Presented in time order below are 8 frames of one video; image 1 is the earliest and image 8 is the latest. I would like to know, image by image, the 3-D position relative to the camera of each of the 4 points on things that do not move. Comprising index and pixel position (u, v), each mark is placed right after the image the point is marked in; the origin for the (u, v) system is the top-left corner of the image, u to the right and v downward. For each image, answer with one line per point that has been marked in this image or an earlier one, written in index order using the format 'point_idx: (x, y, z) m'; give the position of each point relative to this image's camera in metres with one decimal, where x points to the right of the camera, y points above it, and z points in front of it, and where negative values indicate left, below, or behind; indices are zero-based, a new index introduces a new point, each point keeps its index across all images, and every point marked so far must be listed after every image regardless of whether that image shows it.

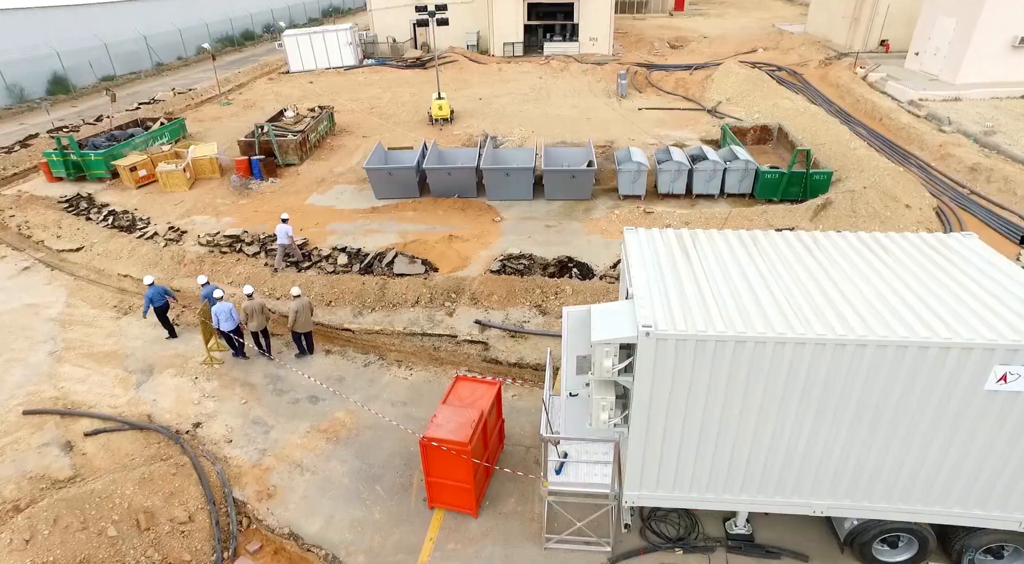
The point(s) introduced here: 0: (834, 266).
0: (+3.5, +0.2, +6.1) m
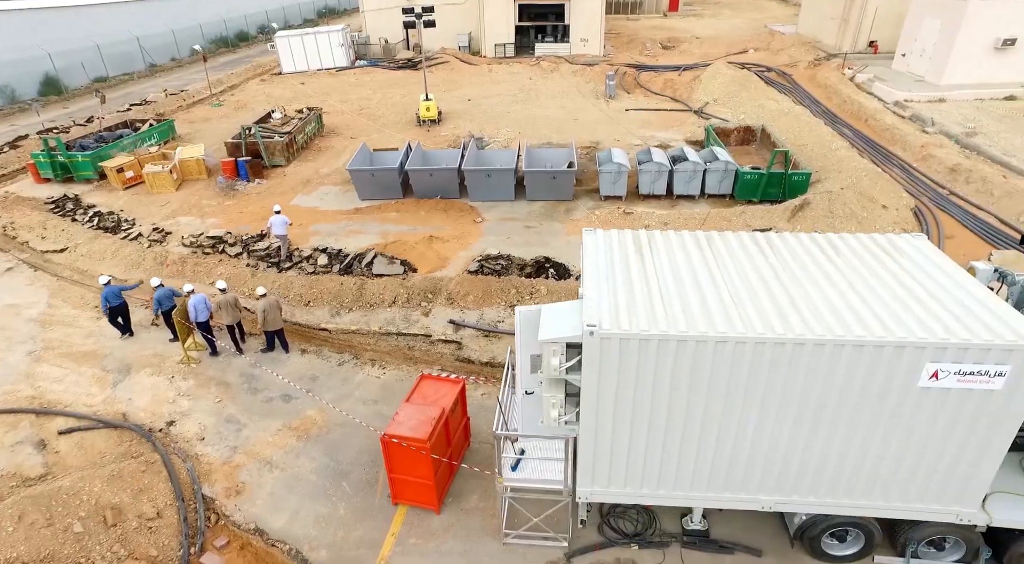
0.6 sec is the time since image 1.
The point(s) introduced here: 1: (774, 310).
0: (+3.0, +0.2, +6.2) m
1: (+2.5, -0.2, +5.5) m
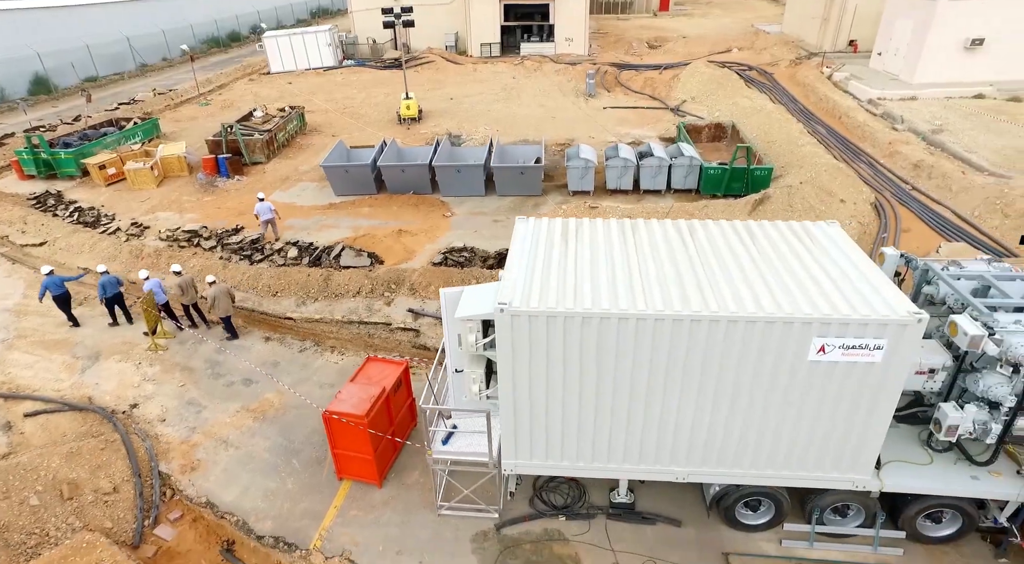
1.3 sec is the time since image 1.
0: (+2.2, +0.4, +6.6) m
1: (+1.7, -0.1, +5.8) m
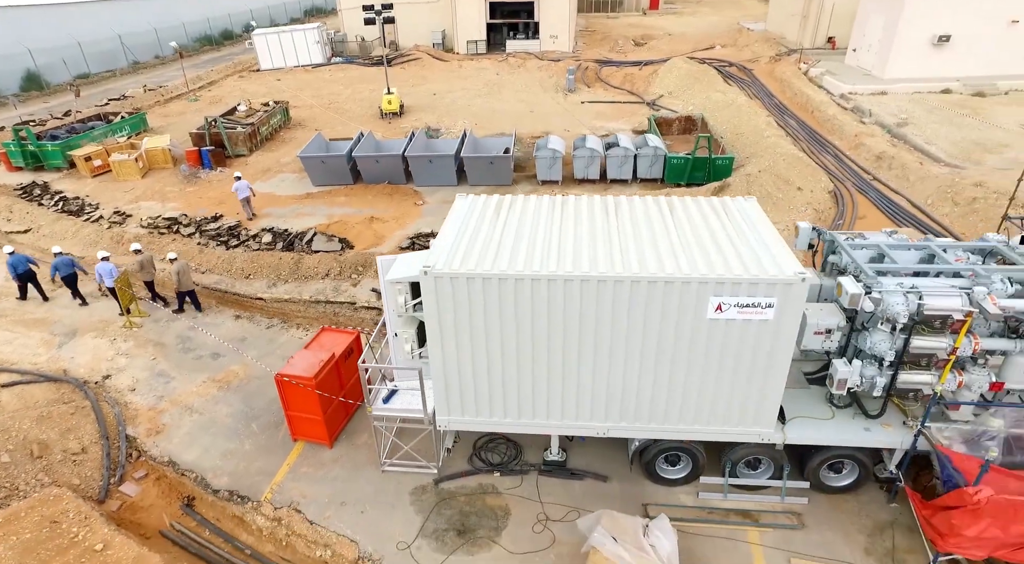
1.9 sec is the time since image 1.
0: (+1.4, +0.8, +7.1) m
1: (+0.9, +0.3, +6.4) m
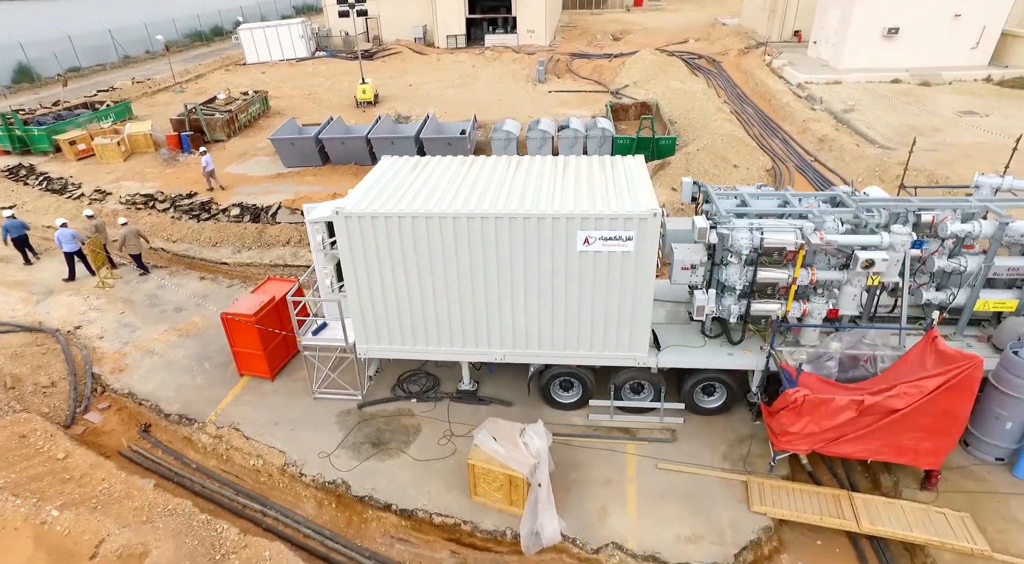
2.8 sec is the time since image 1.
0: (+0.1, +1.5, +8.1) m
1: (-0.4, +1.1, +7.4) m
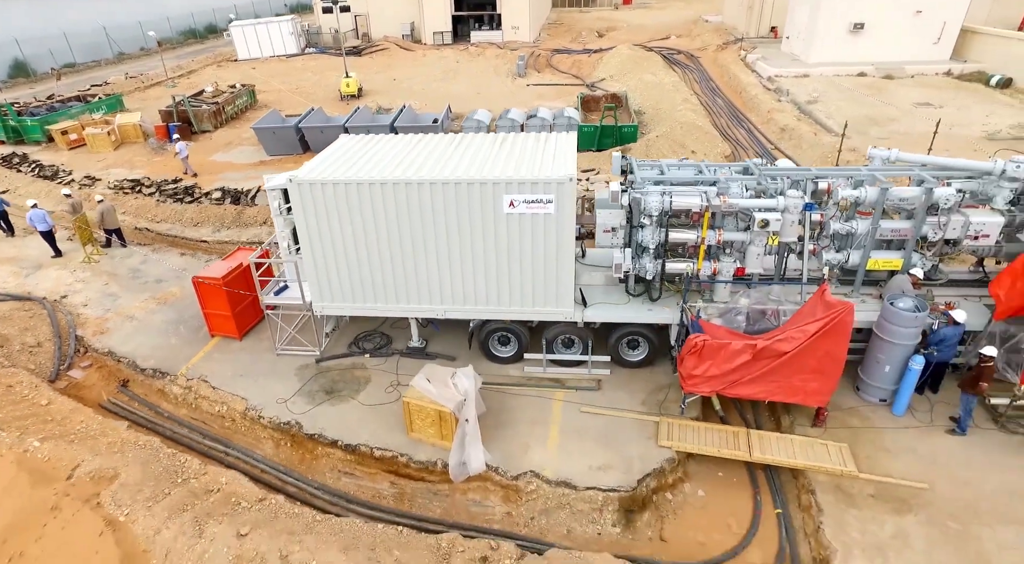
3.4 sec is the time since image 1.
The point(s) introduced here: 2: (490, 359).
0: (-0.8, +2.1, +9.0) m
1: (-1.3, +1.7, +8.2) m
2: (-0.3, -1.2, +9.2) m
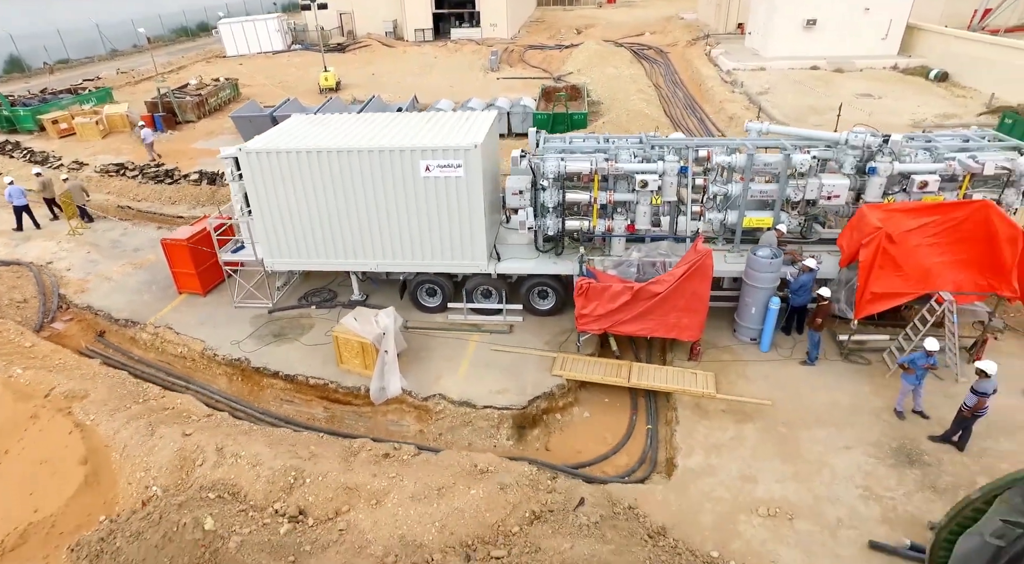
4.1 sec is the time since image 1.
0: (-2.1, +2.9, +10.3) m
1: (-2.6, +2.4, +9.5) m
2: (-1.7, -0.5, +10.5) m
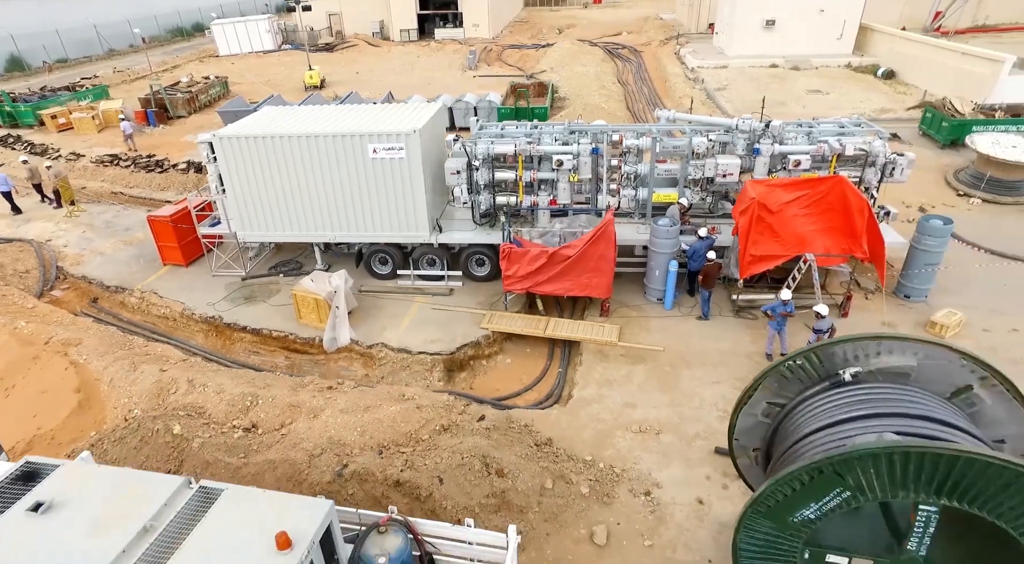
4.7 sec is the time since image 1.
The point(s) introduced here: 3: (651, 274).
0: (-3.3, +3.5, +11.7) m
1: (-3.8, +3.0, +11.0) m
2: (-2.9, +0.1, +11.9) m
3: (+2.6, +0.2, +10.7) m
